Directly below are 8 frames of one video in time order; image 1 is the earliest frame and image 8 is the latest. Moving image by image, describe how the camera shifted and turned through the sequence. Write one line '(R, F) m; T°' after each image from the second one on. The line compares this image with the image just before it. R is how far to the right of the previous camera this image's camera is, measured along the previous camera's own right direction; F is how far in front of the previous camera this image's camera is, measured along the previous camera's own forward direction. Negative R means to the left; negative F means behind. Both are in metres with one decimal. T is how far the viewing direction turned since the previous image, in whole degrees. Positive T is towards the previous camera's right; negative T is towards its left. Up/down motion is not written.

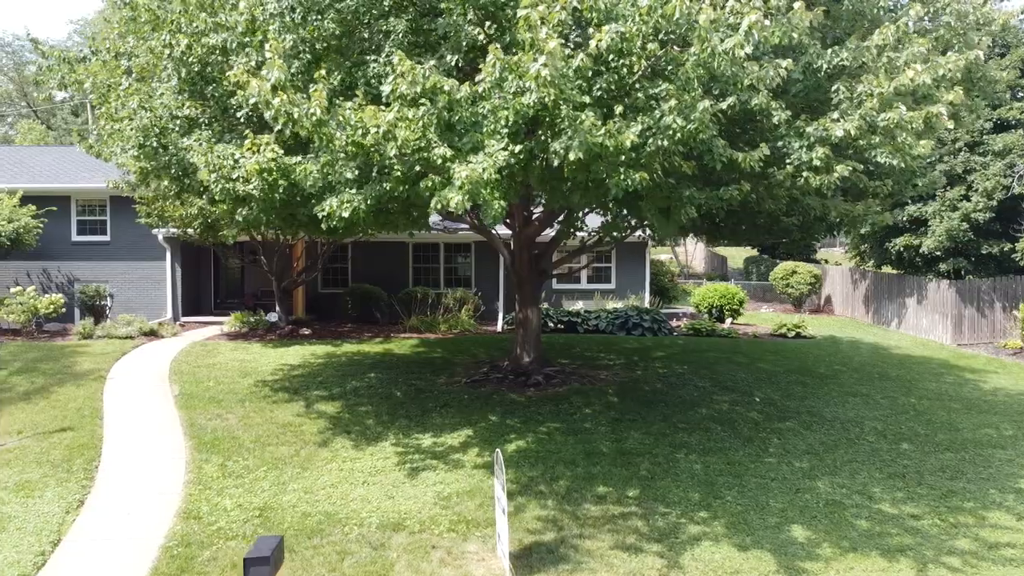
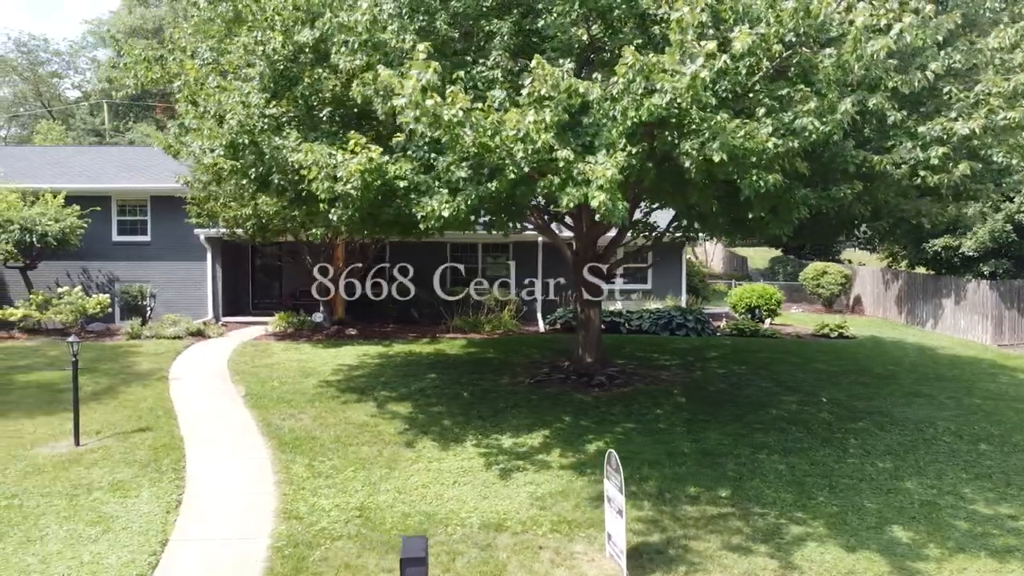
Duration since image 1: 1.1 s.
(-0.9, 0.0) m; 0°
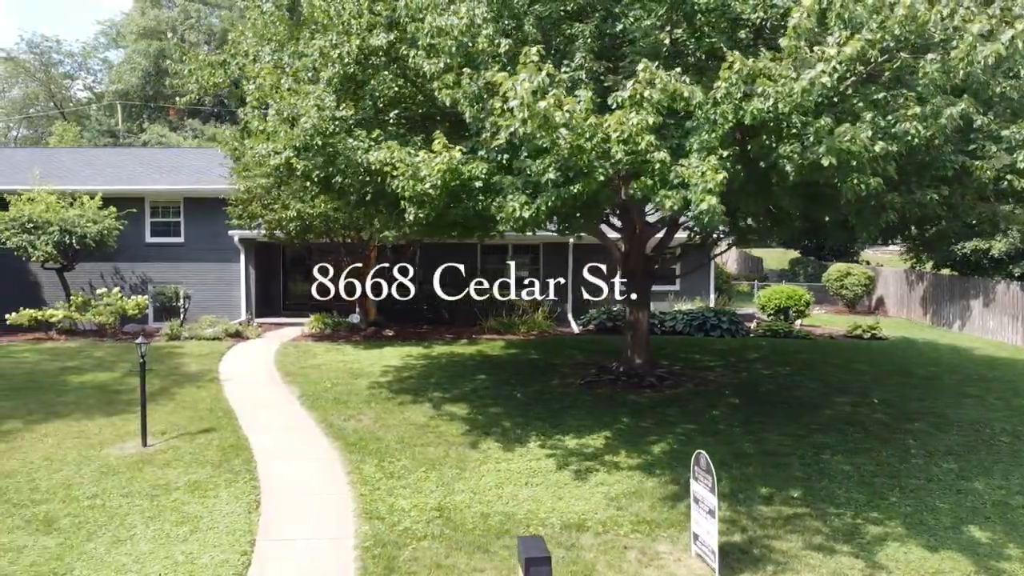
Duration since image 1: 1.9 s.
(-0.7, -0.1) m; 0°
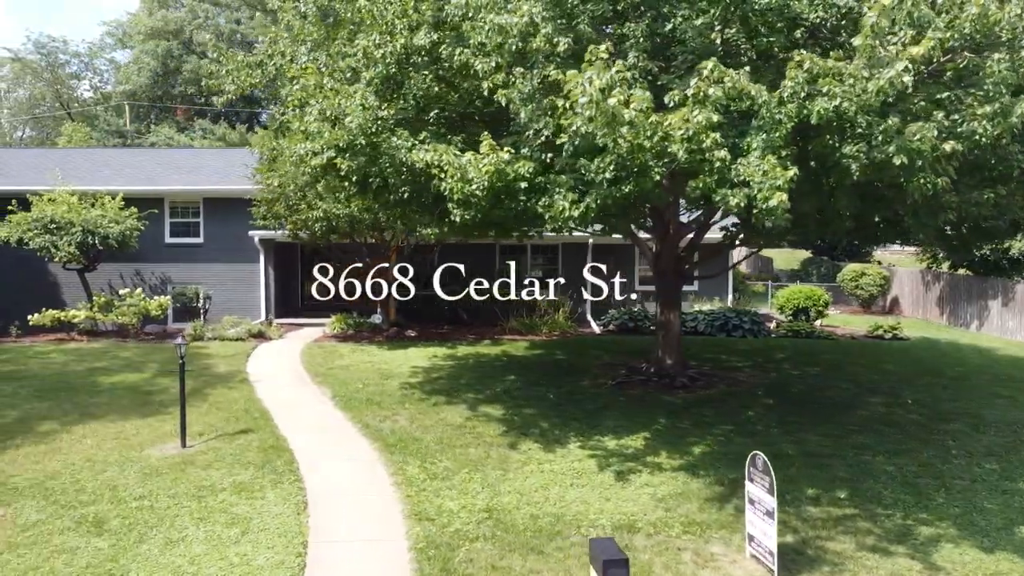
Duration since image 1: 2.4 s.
(-0.4, 0.0) m; 0°
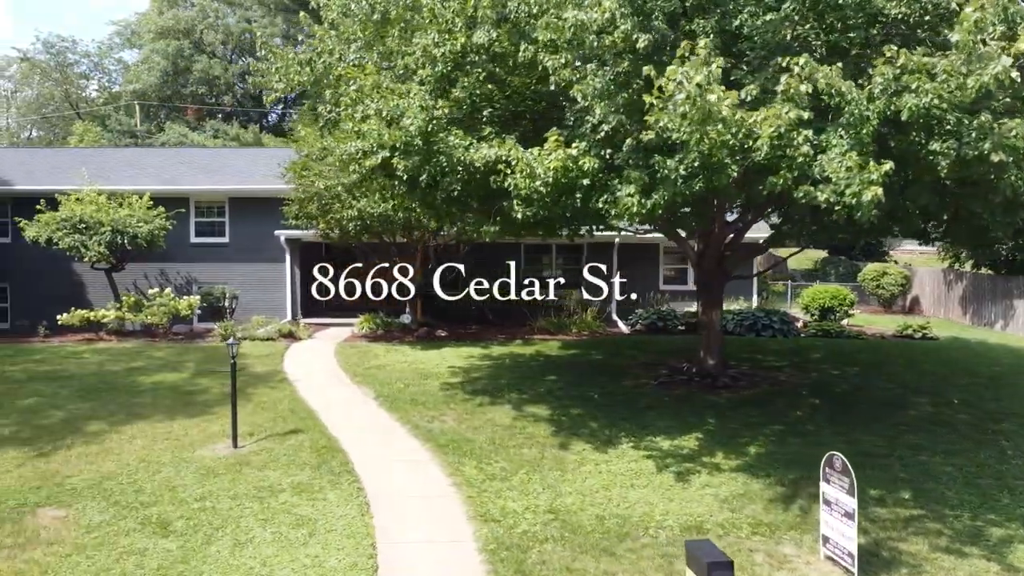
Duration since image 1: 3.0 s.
(-0.6, +0.1) m; 0°
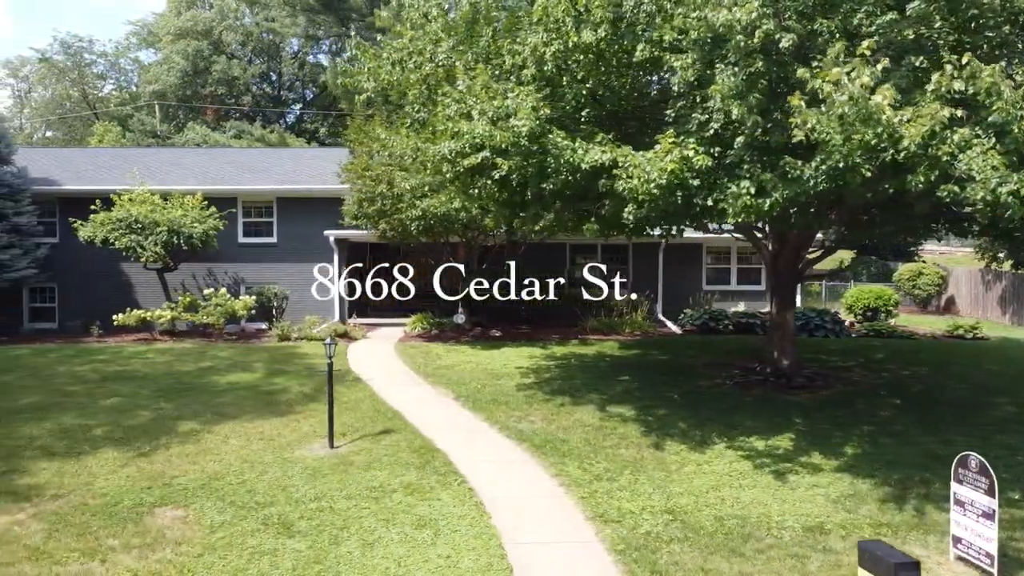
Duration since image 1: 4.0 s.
(-1.0, 0.0) m; 0°
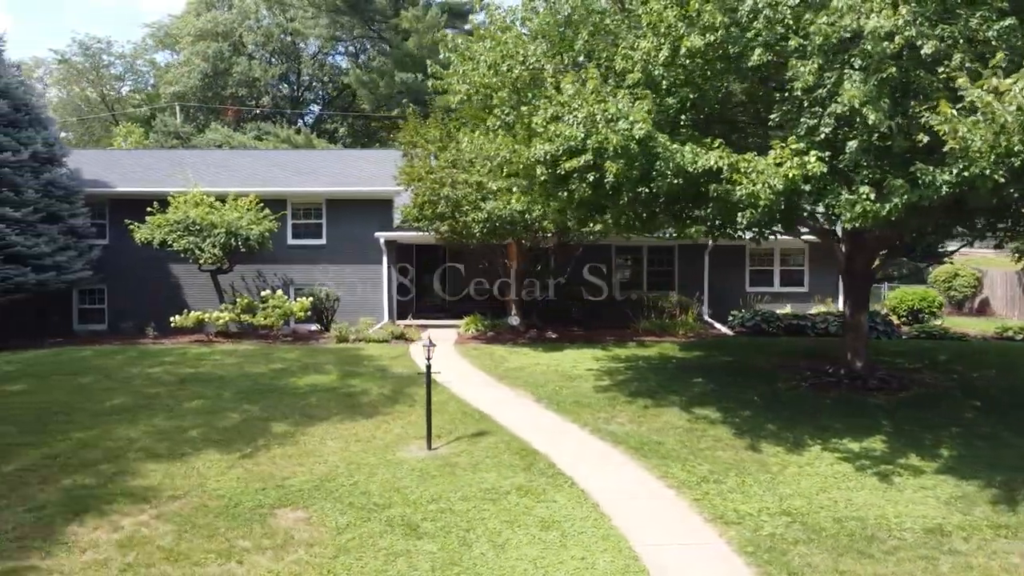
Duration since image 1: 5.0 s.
(-1.0, -0.1) m; 0°
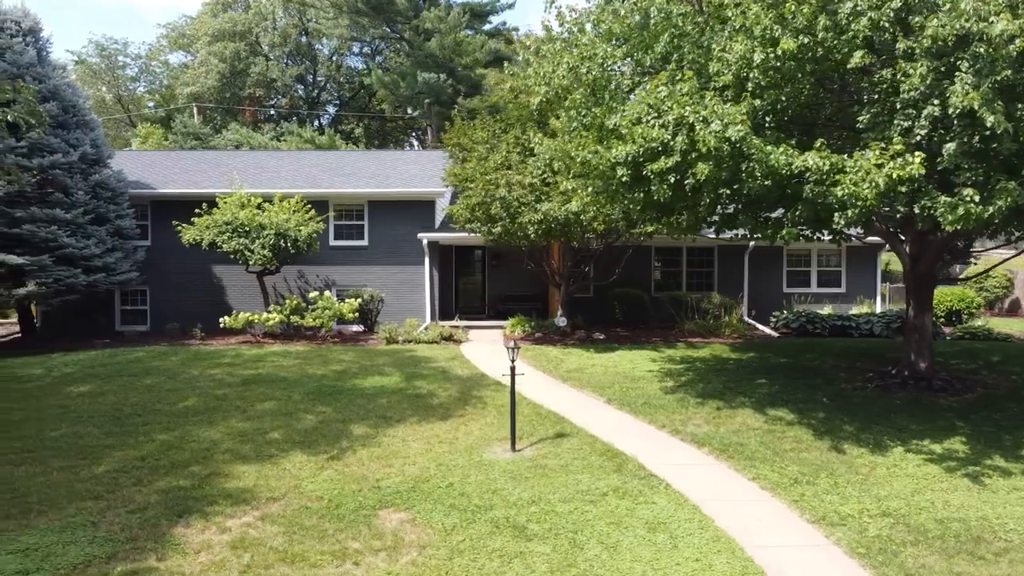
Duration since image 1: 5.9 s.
(-0.9, 0.0) m; 0°
